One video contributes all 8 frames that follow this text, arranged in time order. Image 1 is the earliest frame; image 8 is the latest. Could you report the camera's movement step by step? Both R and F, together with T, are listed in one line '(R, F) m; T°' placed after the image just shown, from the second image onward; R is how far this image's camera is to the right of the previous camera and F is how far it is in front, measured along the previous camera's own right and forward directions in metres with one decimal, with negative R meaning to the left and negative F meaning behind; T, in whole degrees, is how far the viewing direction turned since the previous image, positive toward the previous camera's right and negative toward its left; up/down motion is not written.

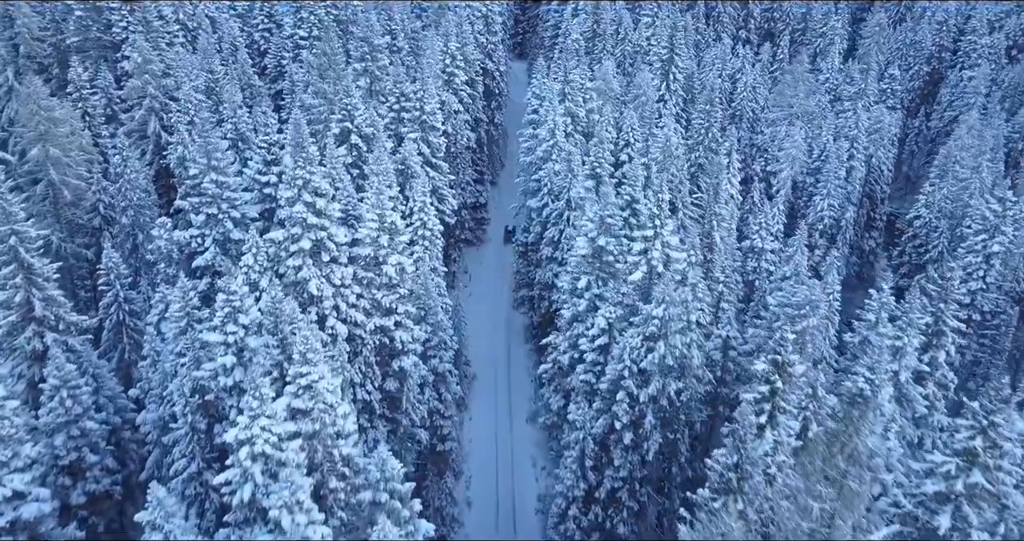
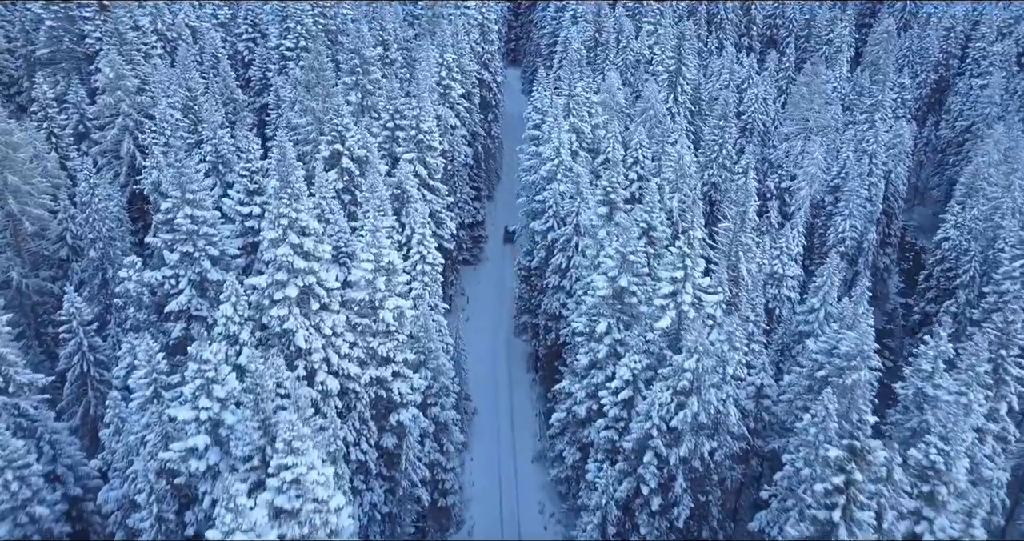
(-0.8, +2.9) m; +1°
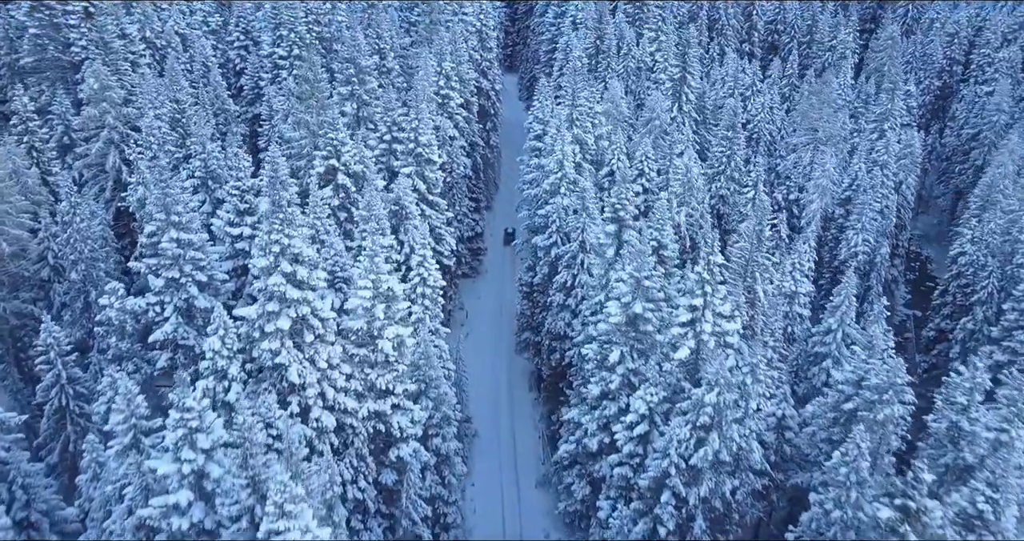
(-0.4, +1.5) m; 0°
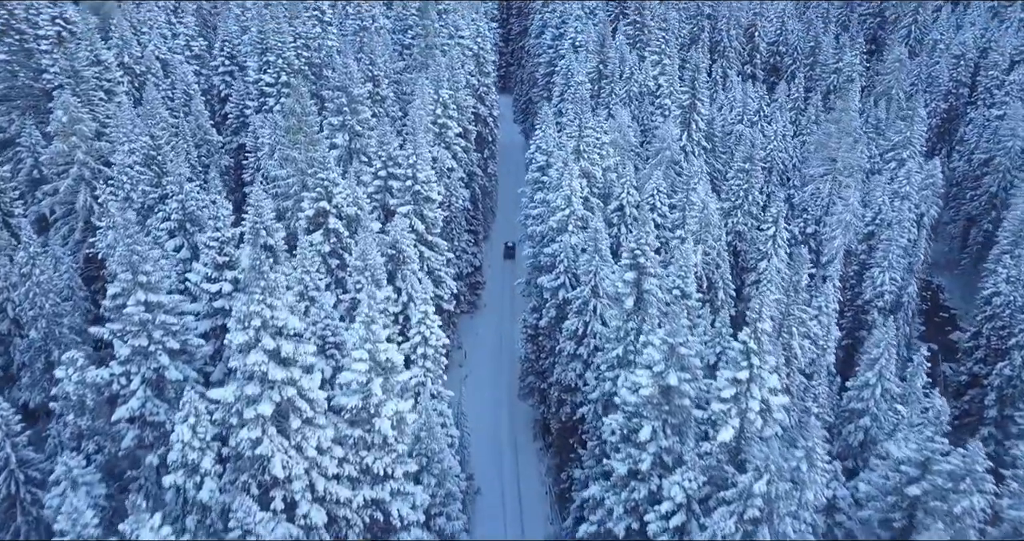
(-0.7, +2.8) m; +1°
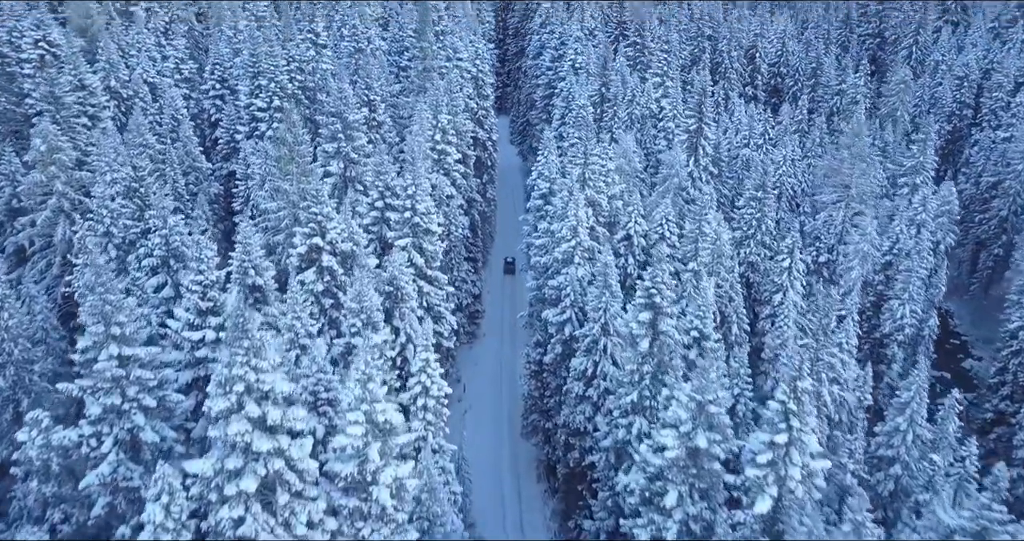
(-0.5, +1.8) m; 0°
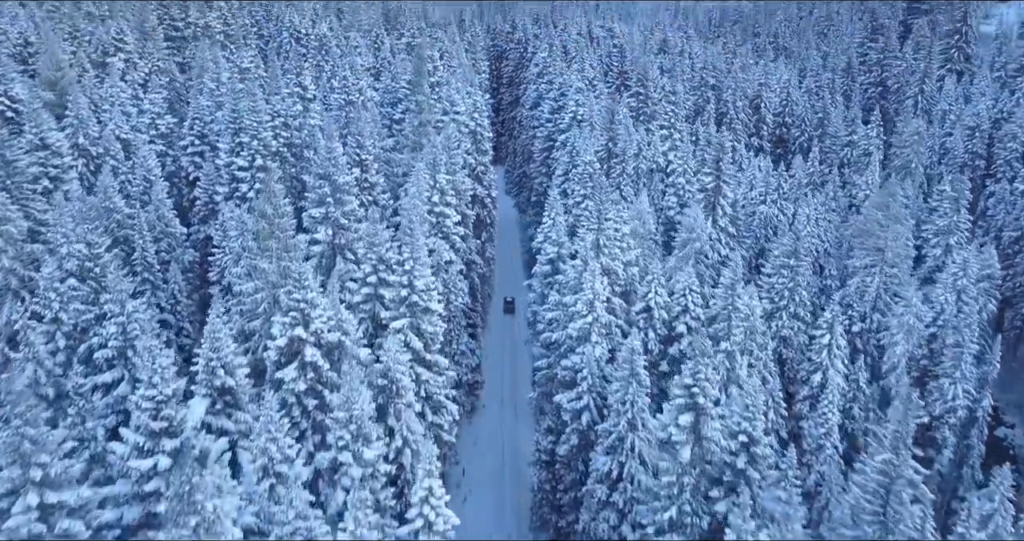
(-0.8, +3.8) m; +1°
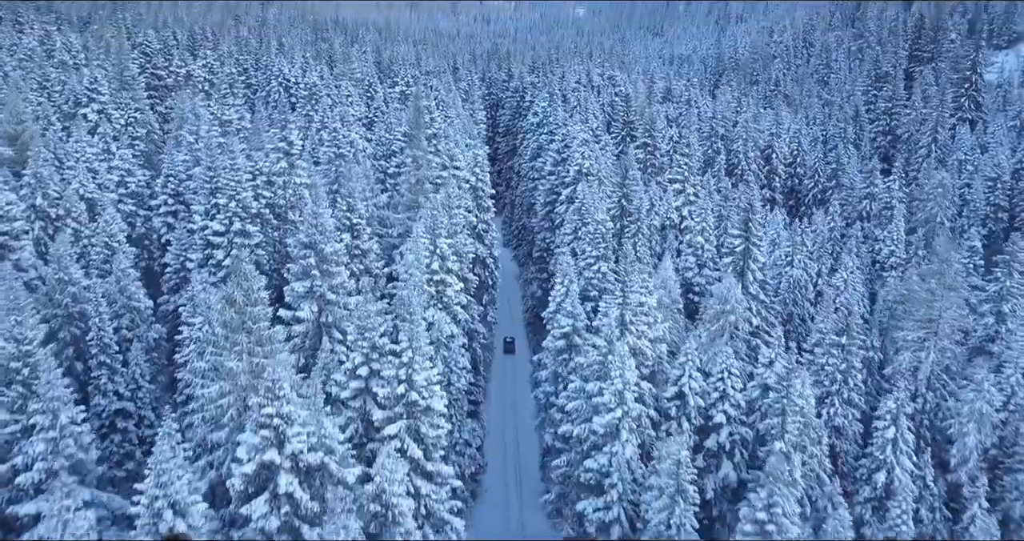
(-0.9, +4.3) m; +1°
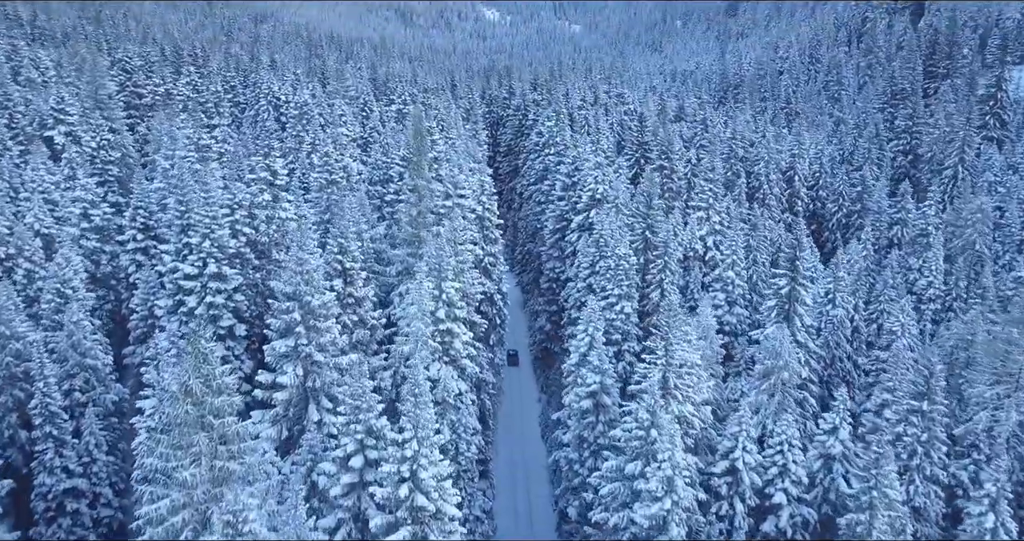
(-1.0, +4.6) m; 0°
